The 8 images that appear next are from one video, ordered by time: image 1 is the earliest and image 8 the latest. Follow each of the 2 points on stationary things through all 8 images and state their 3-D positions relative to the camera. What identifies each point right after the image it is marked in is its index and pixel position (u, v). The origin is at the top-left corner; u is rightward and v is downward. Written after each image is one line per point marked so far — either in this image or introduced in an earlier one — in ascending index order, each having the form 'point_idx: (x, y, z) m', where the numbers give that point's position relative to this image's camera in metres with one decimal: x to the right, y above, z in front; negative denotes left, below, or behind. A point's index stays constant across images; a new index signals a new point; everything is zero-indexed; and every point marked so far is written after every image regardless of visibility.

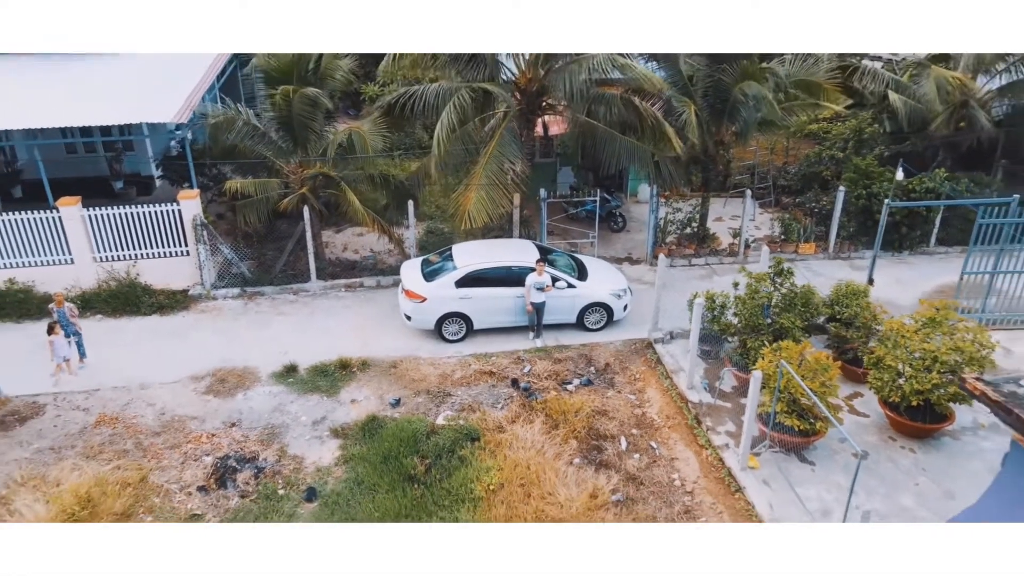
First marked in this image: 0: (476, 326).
0: (-0.5, -0.6, +10.1) m
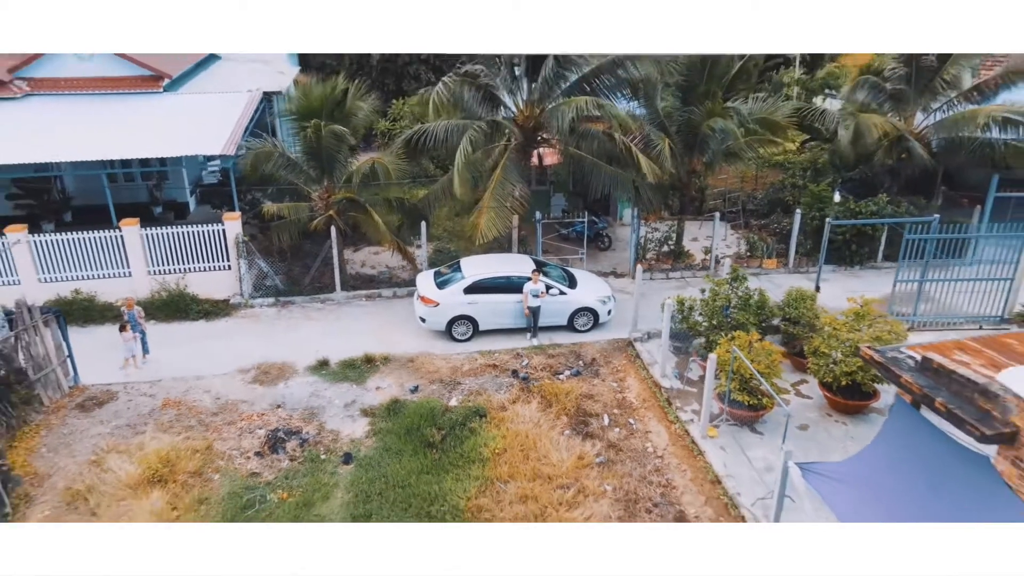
0: (-0.5, -0.7, +11.7) m
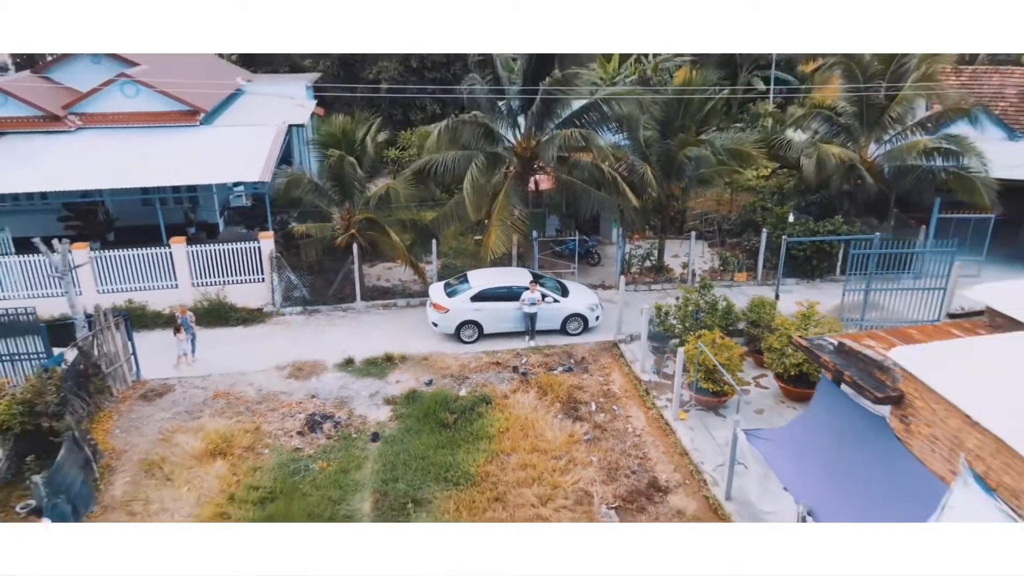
0: (-0.5, -0.8, +13.5) m
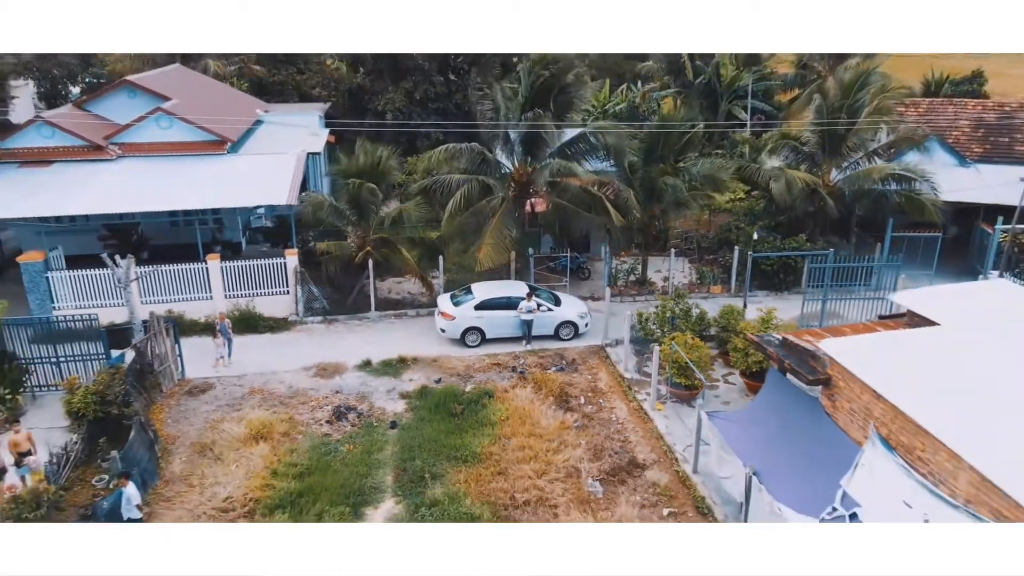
0: (-0.5, -1.1, +15.2) m
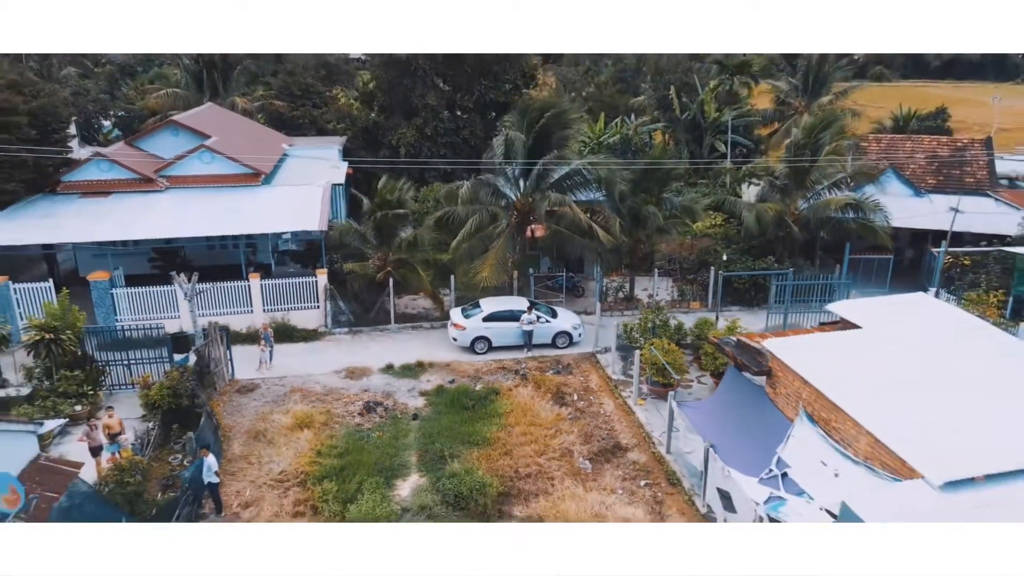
0: (-0.5, -1.5, +17.5) m
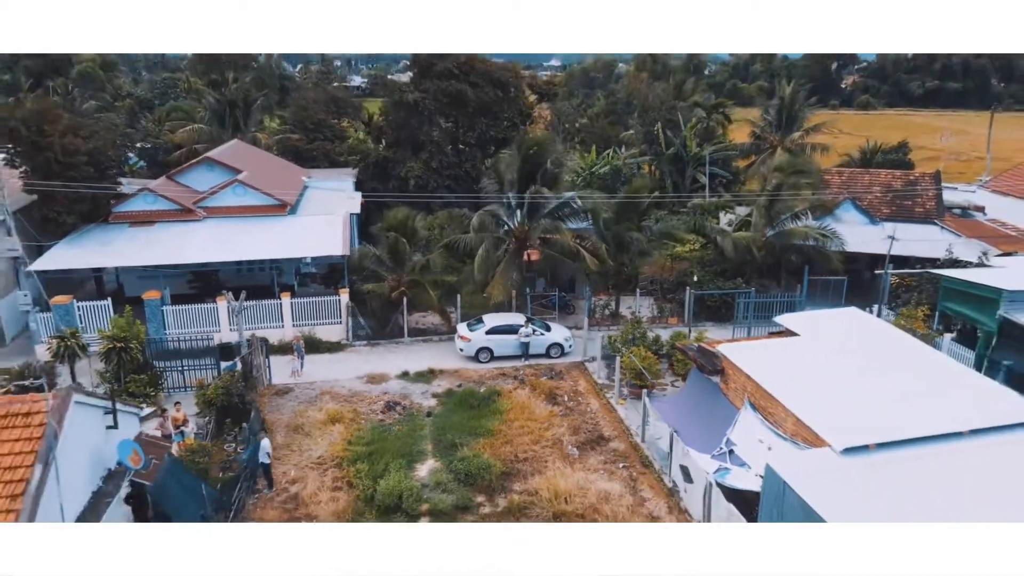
0: (-0.5, -2.0, +20.0) m
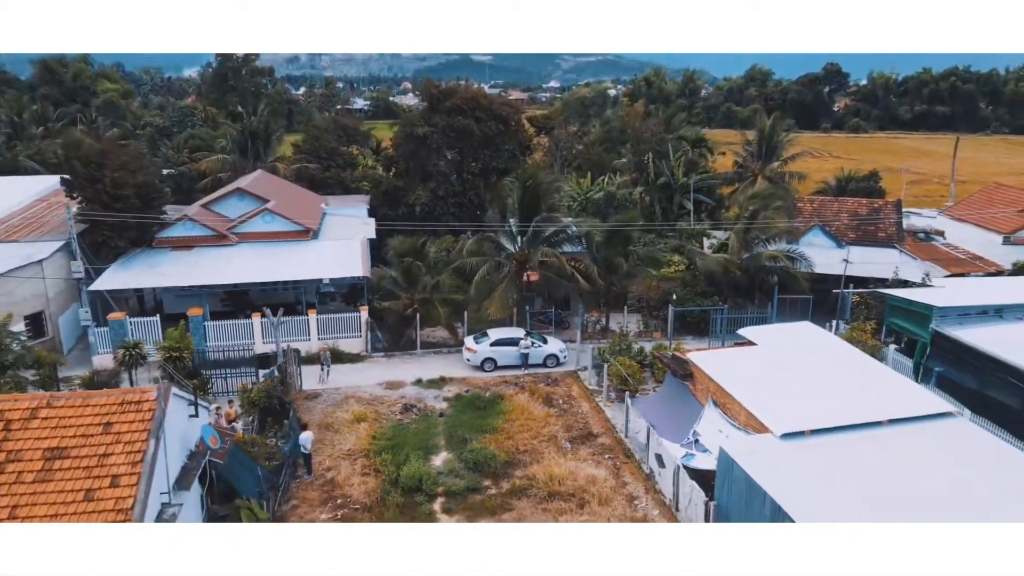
0: (-0.4, -2.5, +22.6) m
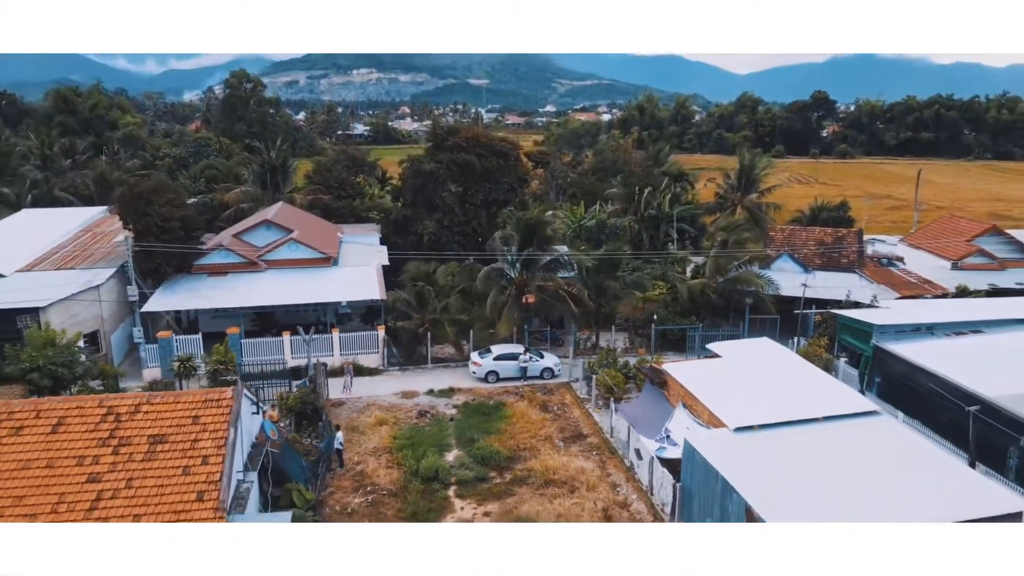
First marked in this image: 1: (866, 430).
0: (-0.4, -3.3, +25.6) m
1: (+8.9, -3.6, +17.3) m
